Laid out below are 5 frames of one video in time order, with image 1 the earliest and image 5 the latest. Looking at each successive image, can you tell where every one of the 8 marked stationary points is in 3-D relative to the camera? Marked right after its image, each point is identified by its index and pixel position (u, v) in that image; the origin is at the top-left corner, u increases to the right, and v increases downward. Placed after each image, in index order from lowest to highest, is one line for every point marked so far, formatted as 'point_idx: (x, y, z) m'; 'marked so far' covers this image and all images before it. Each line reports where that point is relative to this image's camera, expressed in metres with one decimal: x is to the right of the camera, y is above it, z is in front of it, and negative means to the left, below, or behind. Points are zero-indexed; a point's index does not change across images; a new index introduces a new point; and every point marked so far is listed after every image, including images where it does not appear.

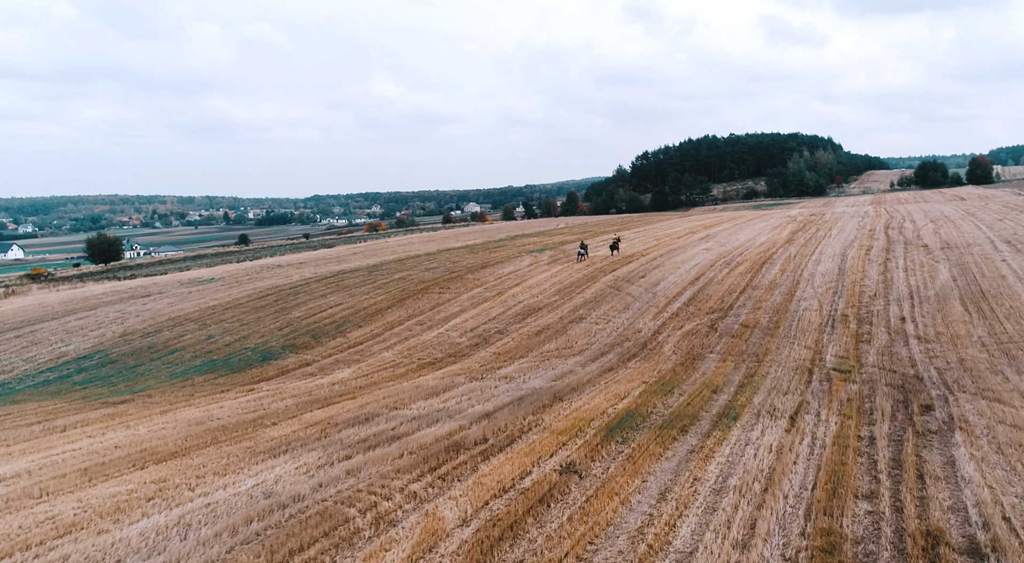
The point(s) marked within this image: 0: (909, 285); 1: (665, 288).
0: (+10.7, -0.1, +17.2) m
1: (+4.6, -0.3, +19.2) m
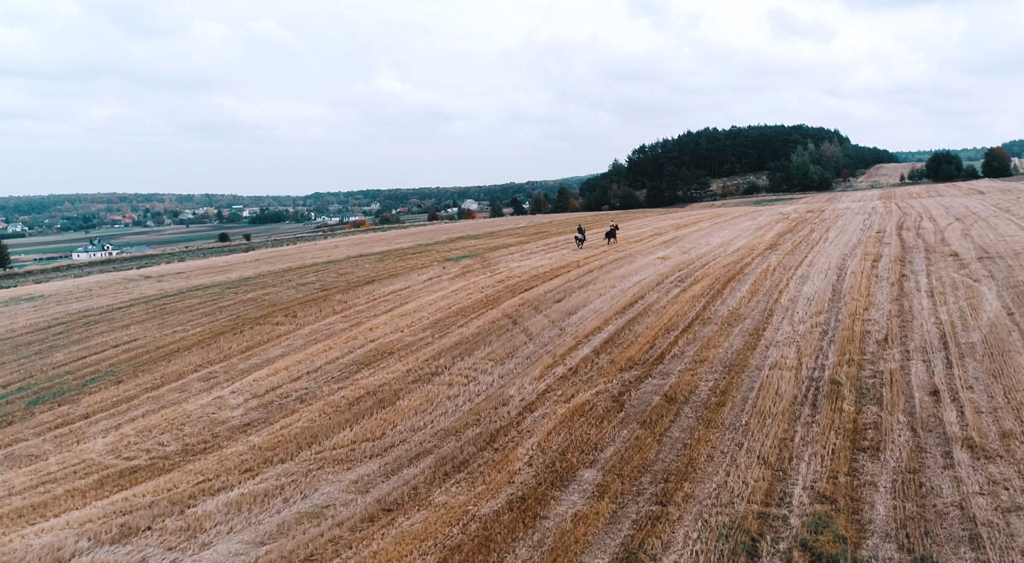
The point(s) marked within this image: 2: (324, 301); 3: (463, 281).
0: (+7.5, -0.7, +11.2) m
1: (+1.4, -0.9, +13.3) m
2: (-5.1, -0.5, +17.2) m
3: (-1.4, 0.0, +18.6) m
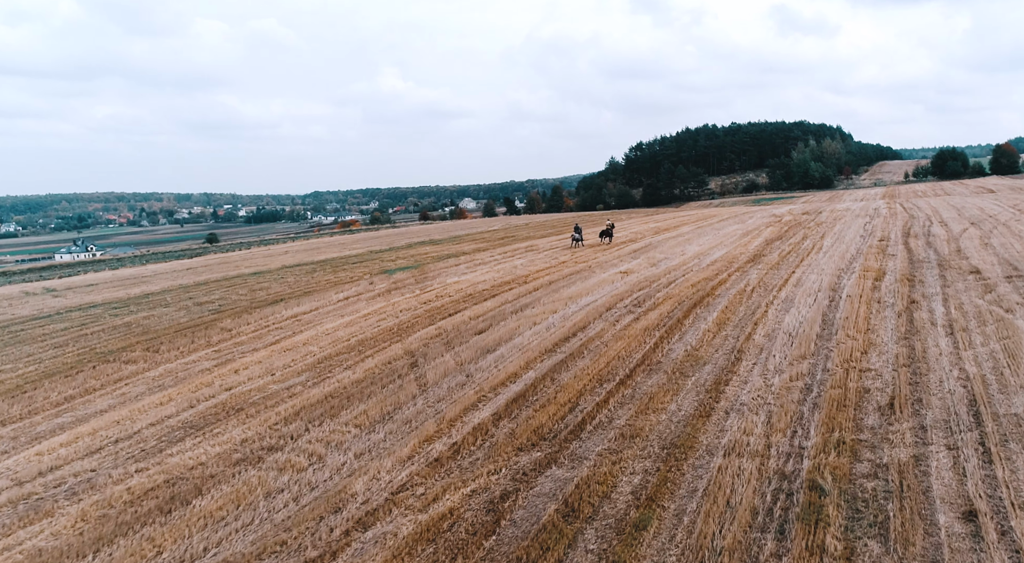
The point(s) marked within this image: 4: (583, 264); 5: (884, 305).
0: (+5.8, -1.2, +8.1) m
1: (-0.3, -1.4, +10.3) m
2: (-6.8, -1.0, +14.1) m
3: (-3.1, -0.5, +15.6) m
4: (+2.1, +0.5, +18.7) m
5: (+6.7, -0.4, +11.5) m
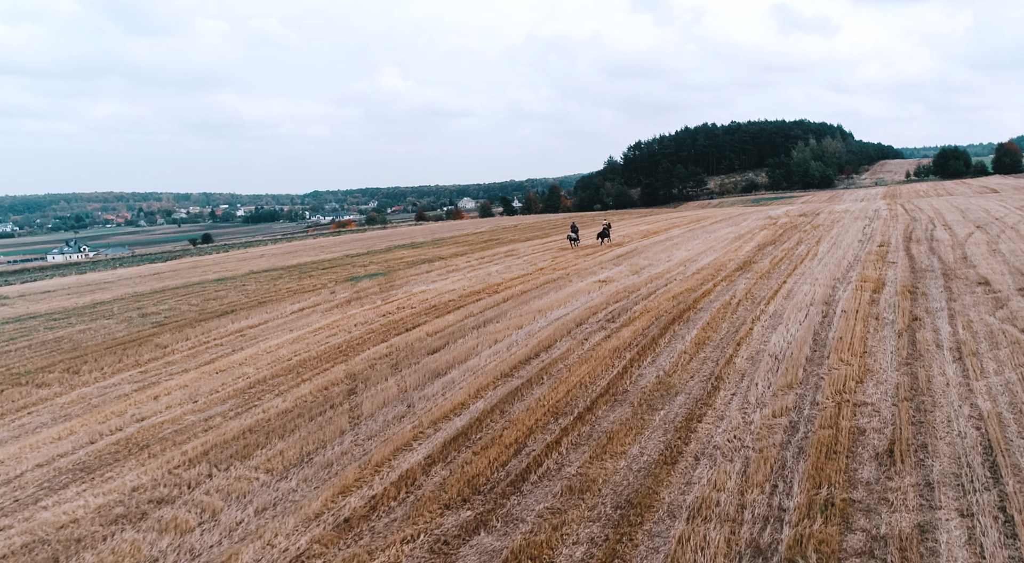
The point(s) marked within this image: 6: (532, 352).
0: (+5.1, -1.5, +6.9) m
1: (-1.0, -1.7, +9.0) m
2: (-7.5, -1.2, +12.9) m
3: (-3.9, -0.7, +14.4) m
4: (+1.4, +0.3, +17.5) m
5: (+6.0, -0.7, +10.2) m
6: (+0.4, -1.2, +10.6) m
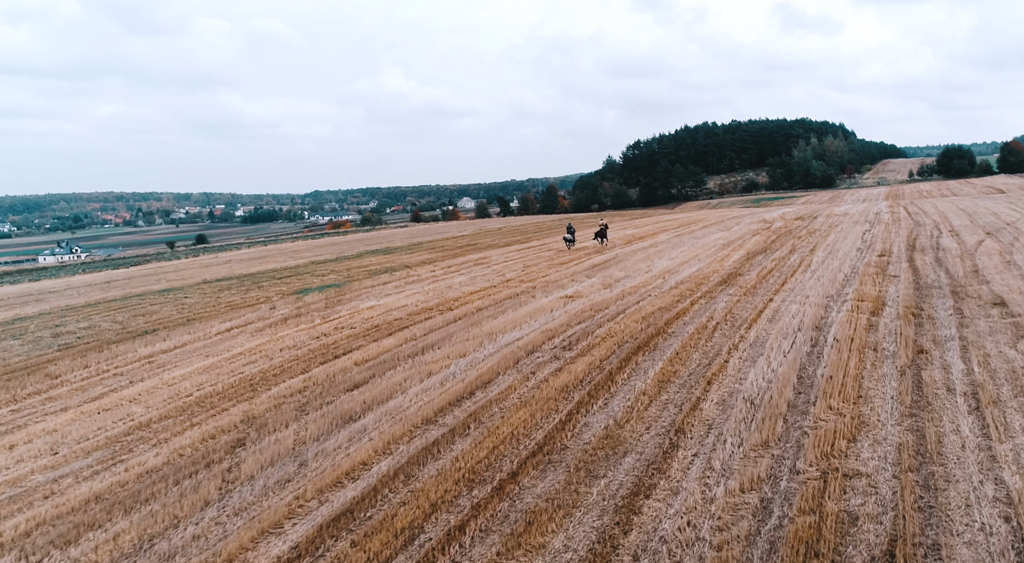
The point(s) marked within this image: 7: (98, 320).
0: (+4.1, -1.8, +5.2) m
1: (-2.0, -2.0, +7.4) m
2: (-8.5, -1.6, +11.3) m
3: (-4.8, -1.1, +12.7) m
4: (+0.4, -0.1, +15.8) m
5: (+5.0, -1.0, +8.6) m
6: (-0.6, -1.5, +9.0) m
7: (-10.0, -0.9, +15.4) m
